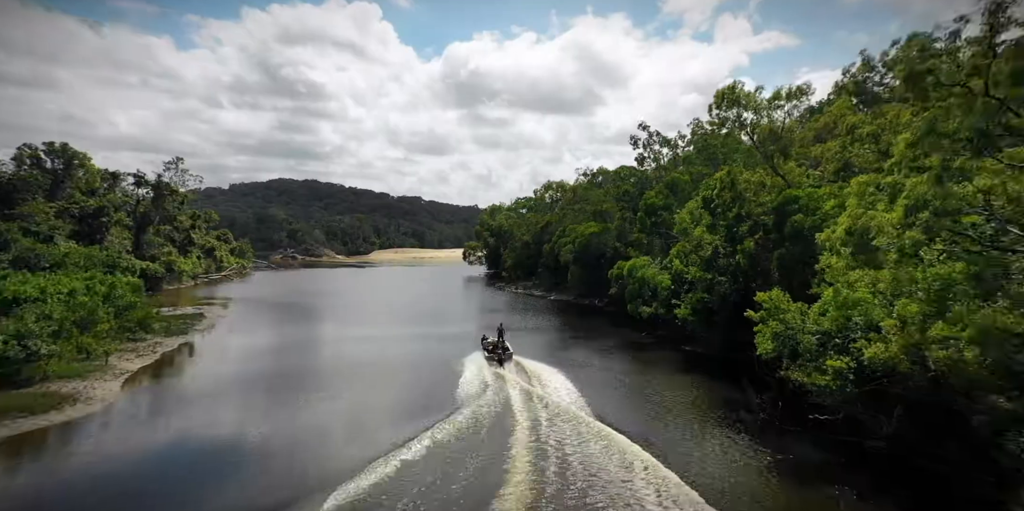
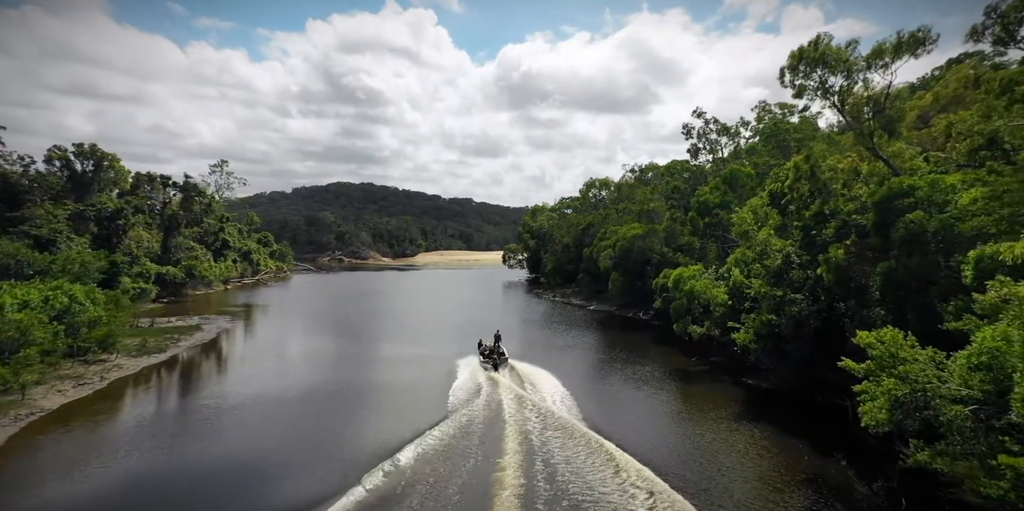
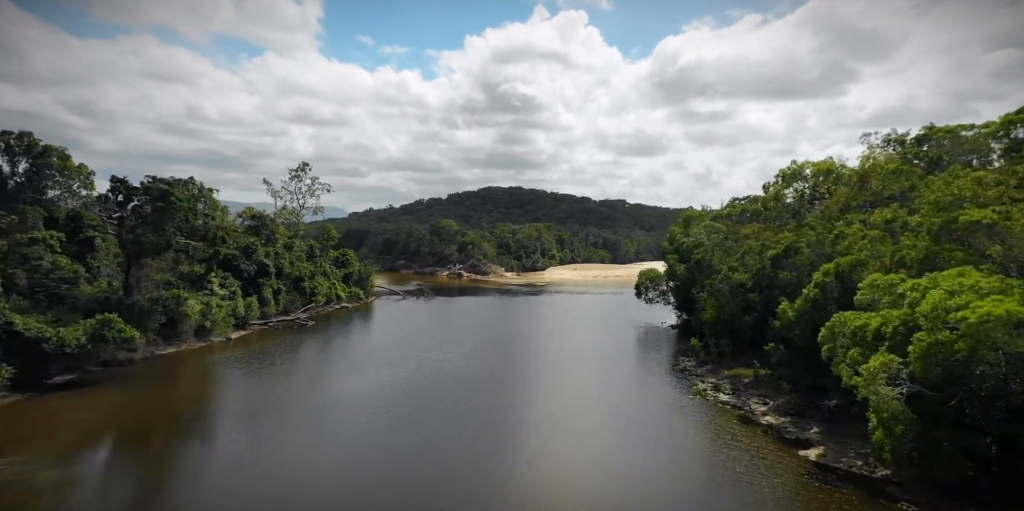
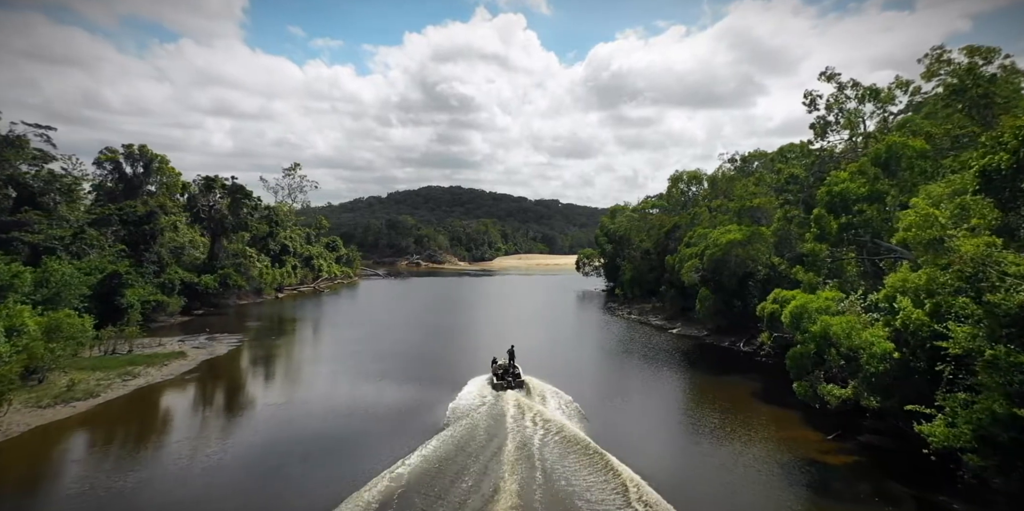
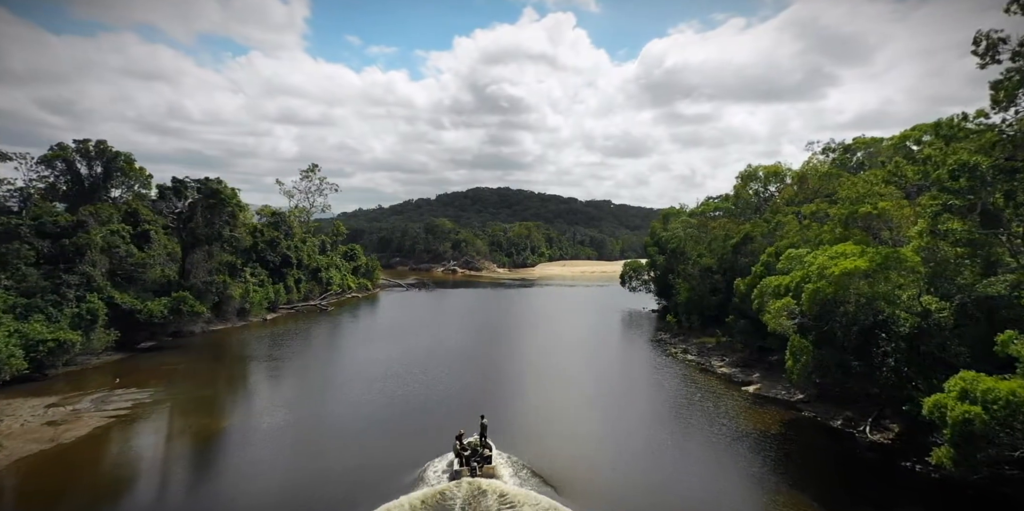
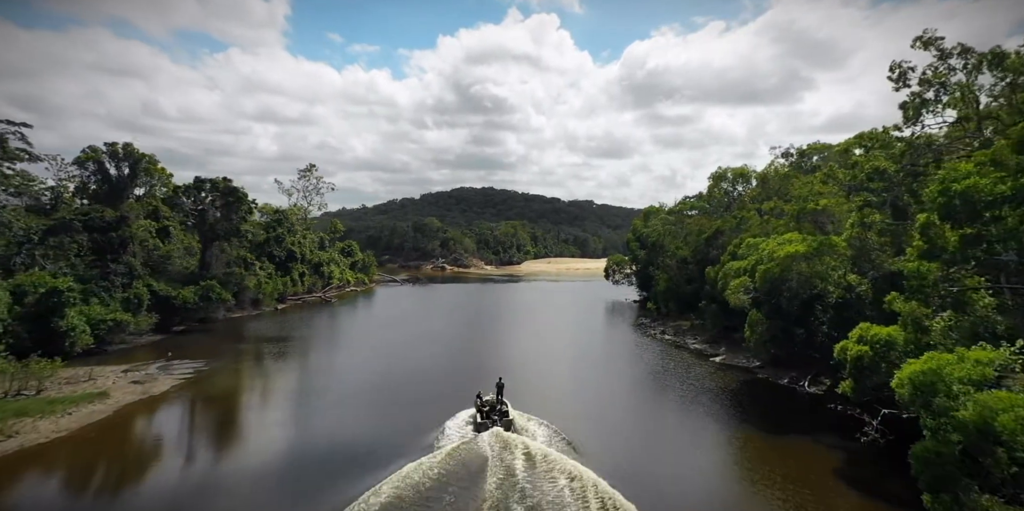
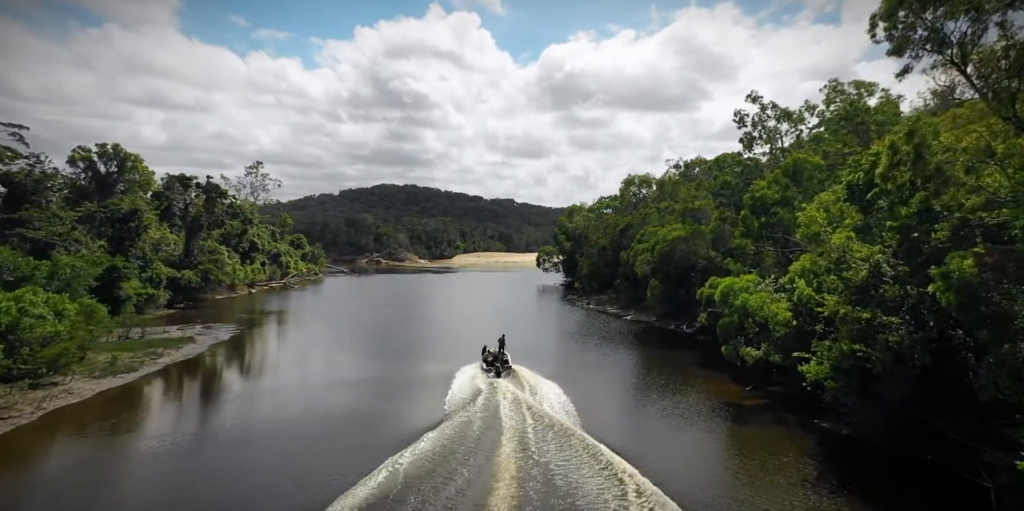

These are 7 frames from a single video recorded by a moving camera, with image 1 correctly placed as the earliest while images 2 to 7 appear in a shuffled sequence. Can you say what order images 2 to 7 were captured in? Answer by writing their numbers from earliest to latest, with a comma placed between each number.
2, 7, 4, 6, 5, 3
